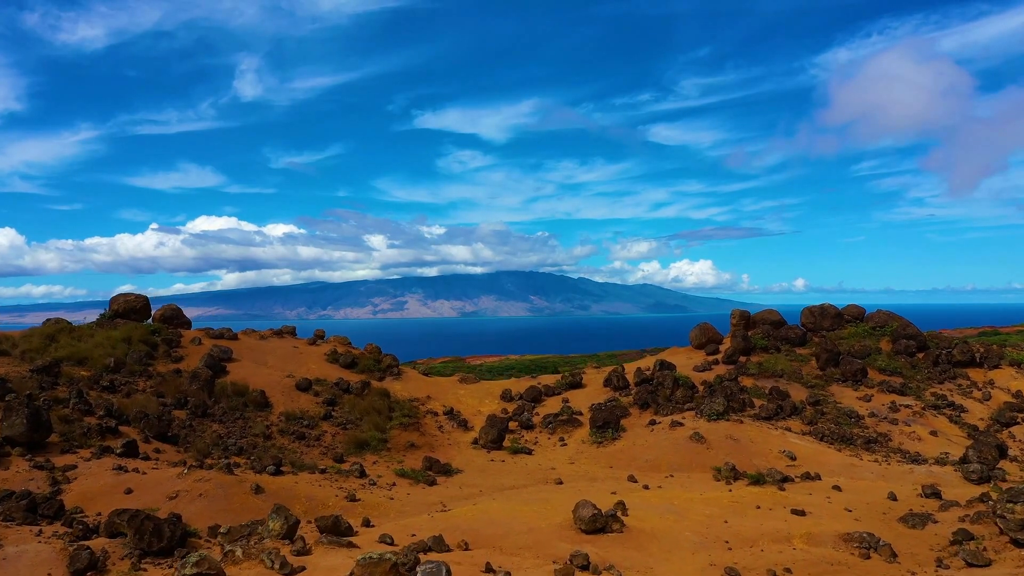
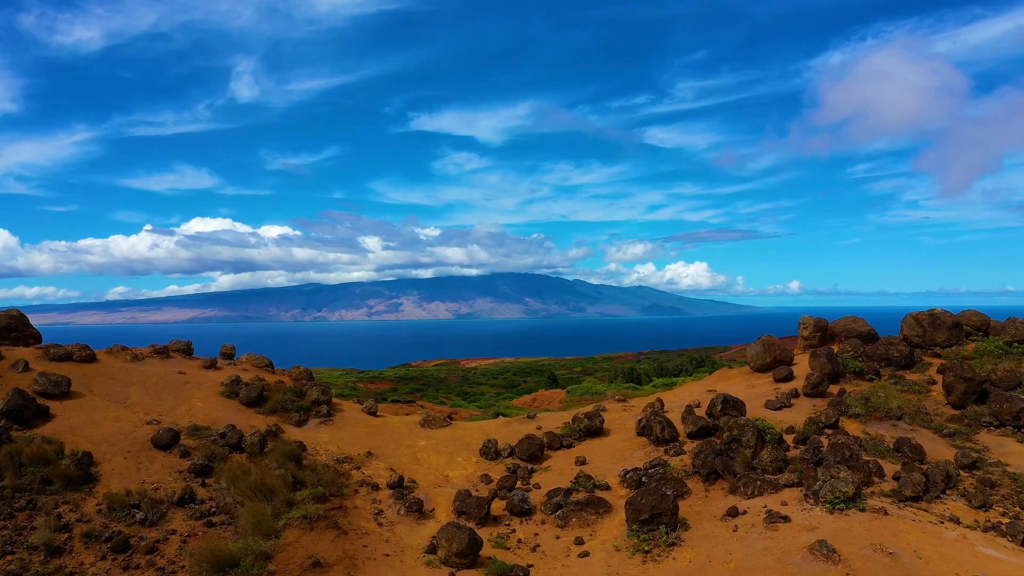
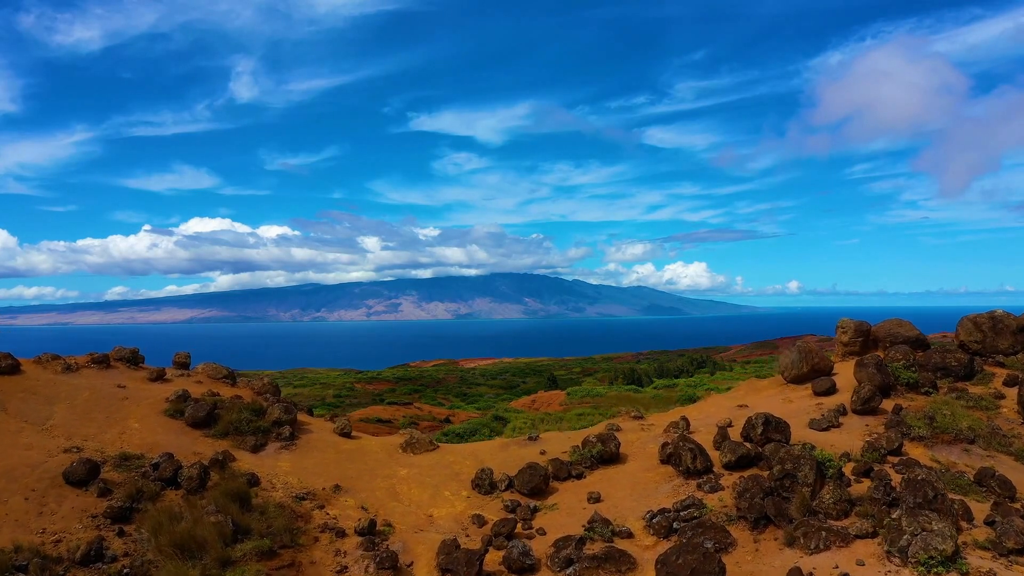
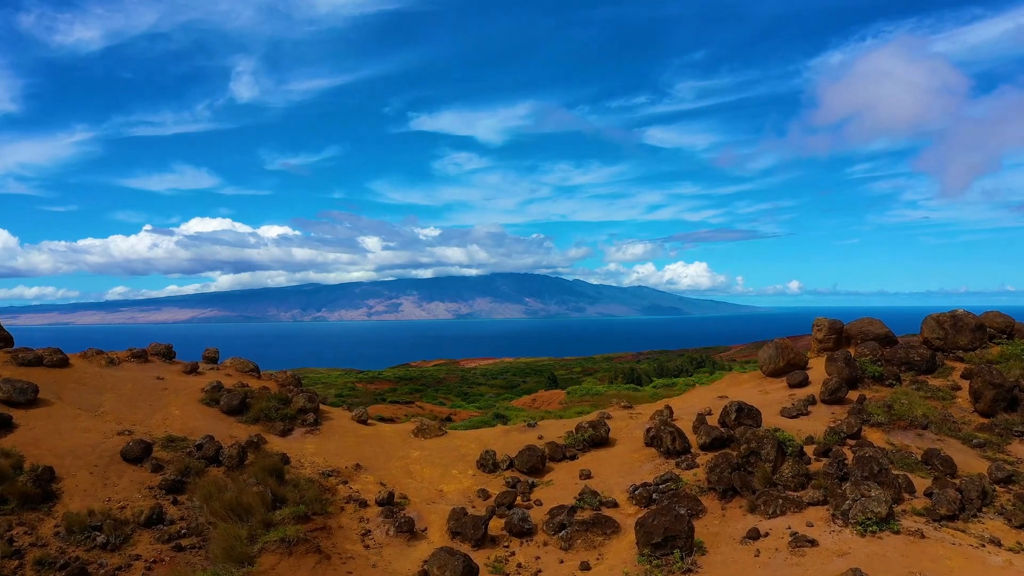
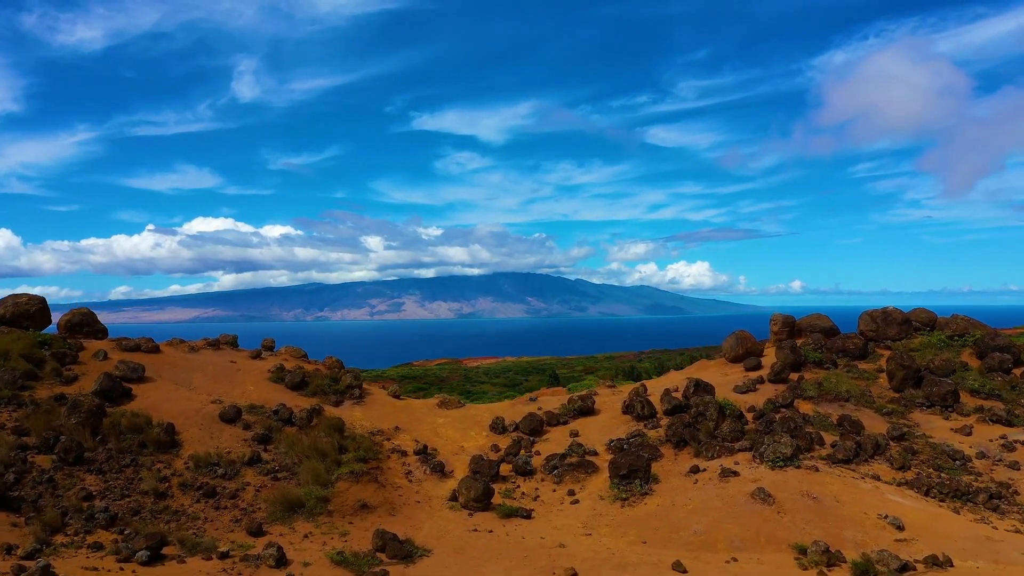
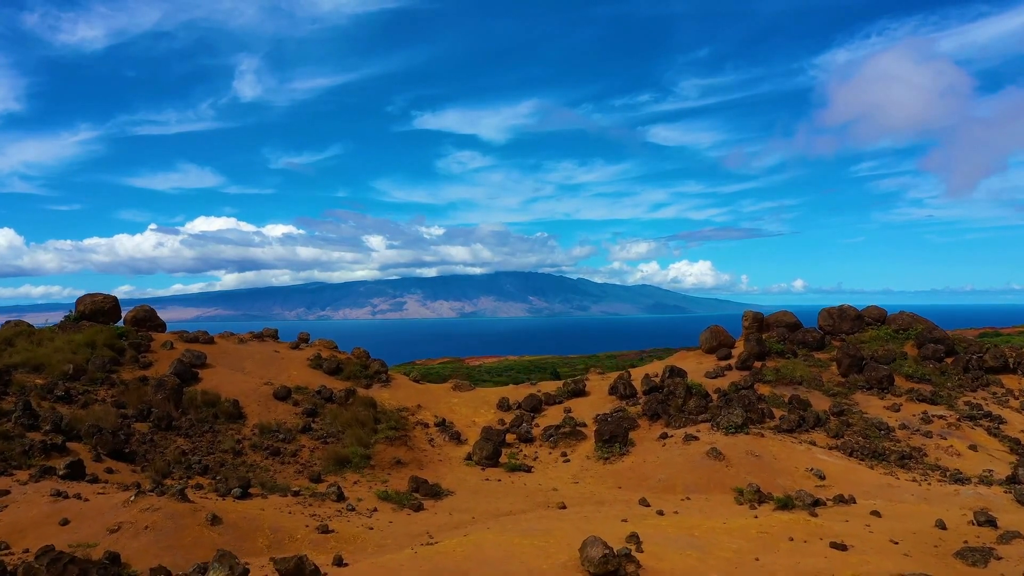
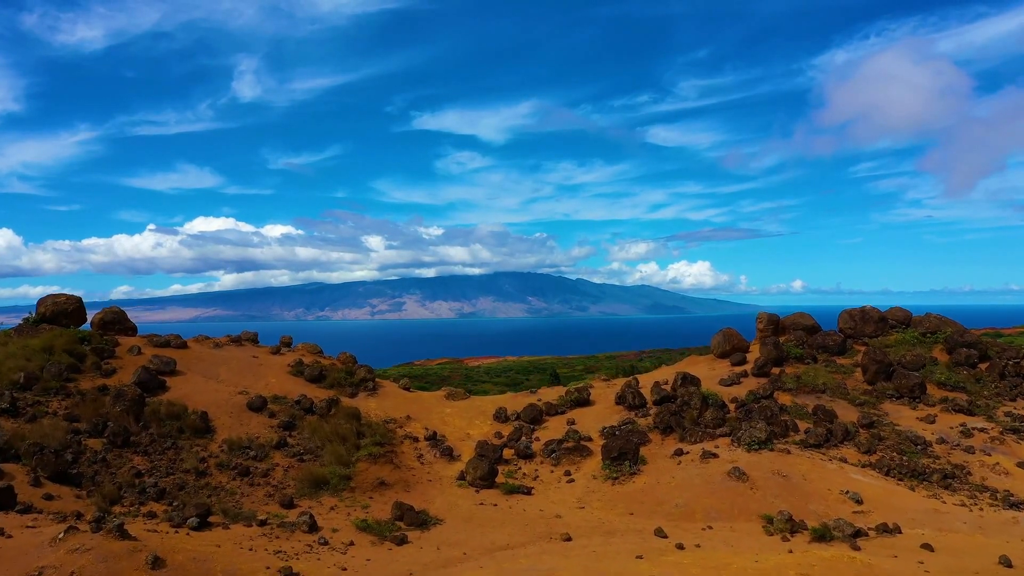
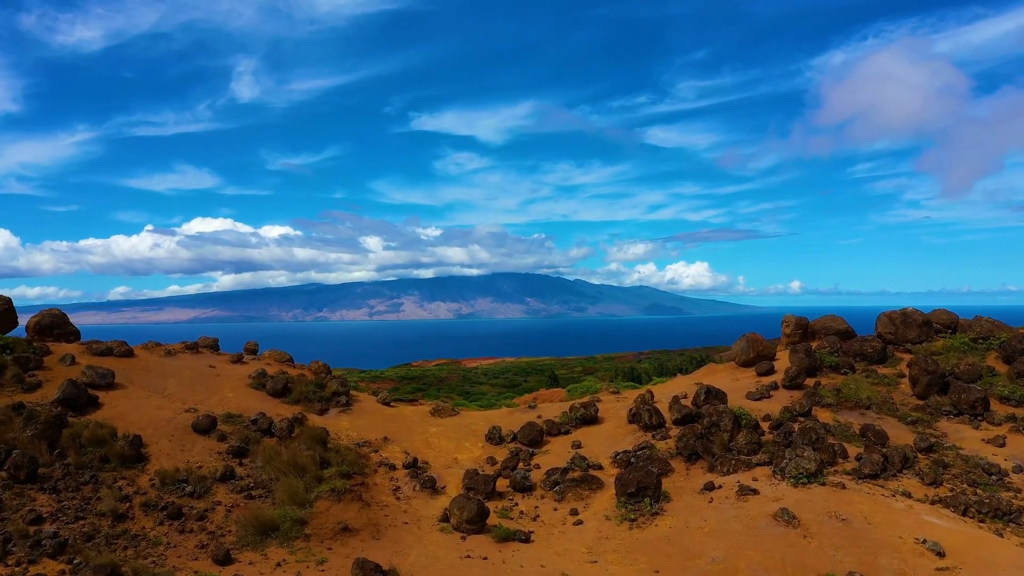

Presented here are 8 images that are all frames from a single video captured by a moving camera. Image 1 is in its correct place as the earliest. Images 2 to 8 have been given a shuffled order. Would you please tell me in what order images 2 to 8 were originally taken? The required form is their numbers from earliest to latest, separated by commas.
6, 7, 5, 8, 2, 4, 3
